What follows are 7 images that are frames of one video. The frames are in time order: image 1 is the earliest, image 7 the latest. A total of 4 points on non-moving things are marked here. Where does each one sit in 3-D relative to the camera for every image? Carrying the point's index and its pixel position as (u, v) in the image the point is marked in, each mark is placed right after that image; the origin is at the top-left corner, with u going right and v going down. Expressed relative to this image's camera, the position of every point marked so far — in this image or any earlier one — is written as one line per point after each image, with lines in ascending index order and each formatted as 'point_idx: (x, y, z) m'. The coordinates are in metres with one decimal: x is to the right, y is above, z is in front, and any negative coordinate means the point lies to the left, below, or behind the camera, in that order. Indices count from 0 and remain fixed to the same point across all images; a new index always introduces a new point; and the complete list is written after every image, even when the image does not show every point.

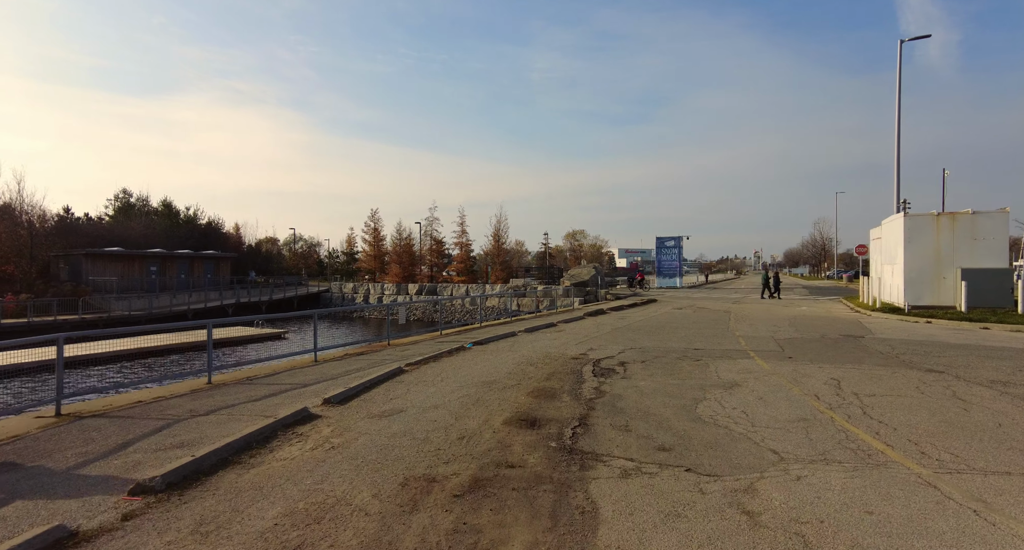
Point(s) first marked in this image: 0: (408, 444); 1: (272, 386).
0: (-1.0, -1.7, +5.4) m
1: (-4.0, -1.9, +9.1) m
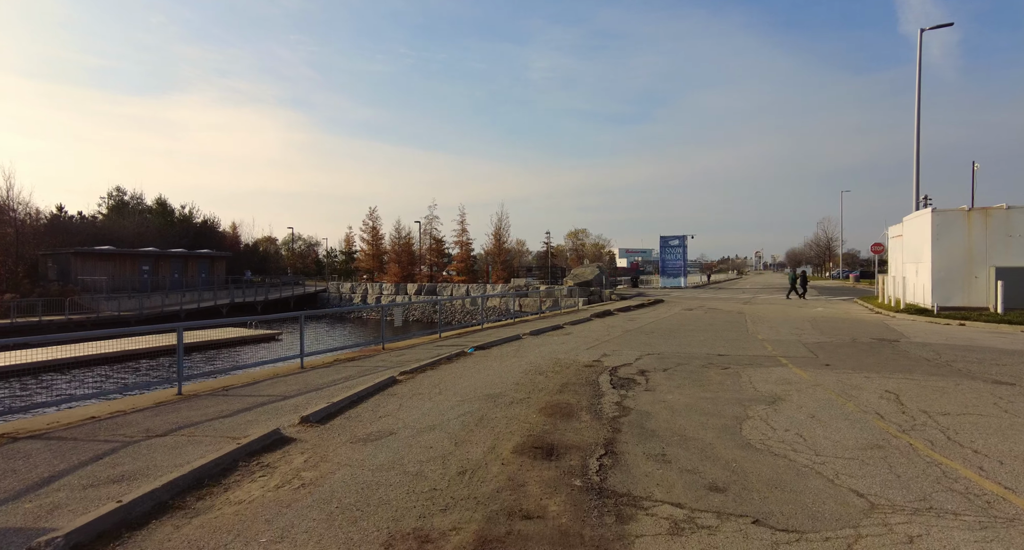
0: (-0.9, -1.7, +4.3) m
1: (-3.9, -1.8, +8.0) m
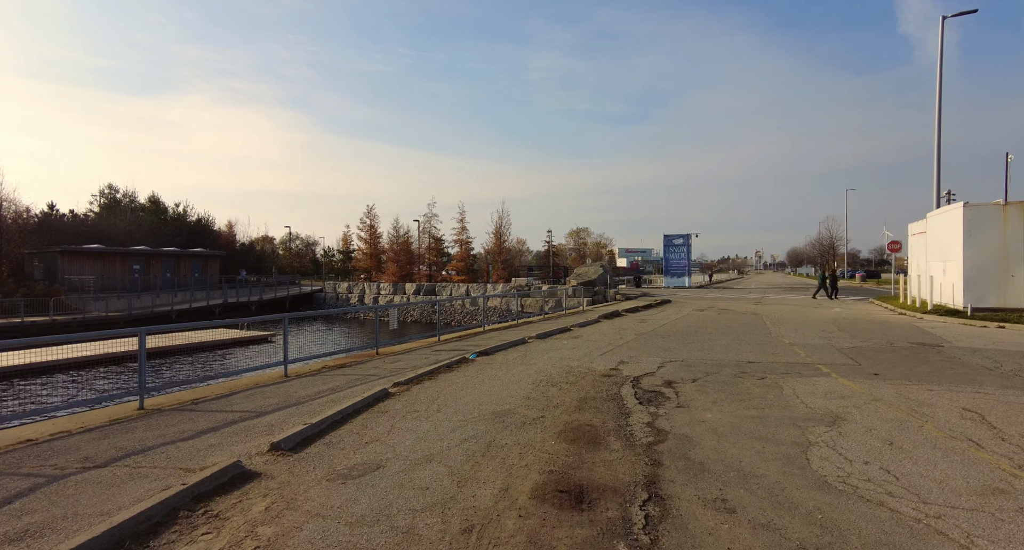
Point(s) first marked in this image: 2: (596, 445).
0: (-0.8, -1.6, +3.3) m
1: (-3.8, -1.8, +7.0) m
2: (+0.8, -1.6, +5.0) m
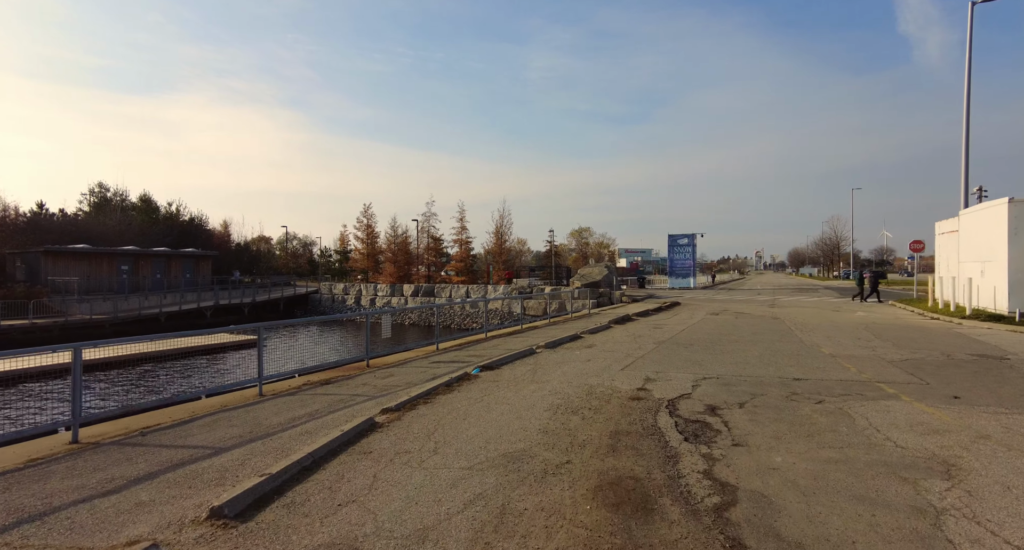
0: (-0.7, -1.7, +2.0) m
1: (-3.7, -1.8, +5.7) m
2: (+0.9, -1.6, +3.7) m
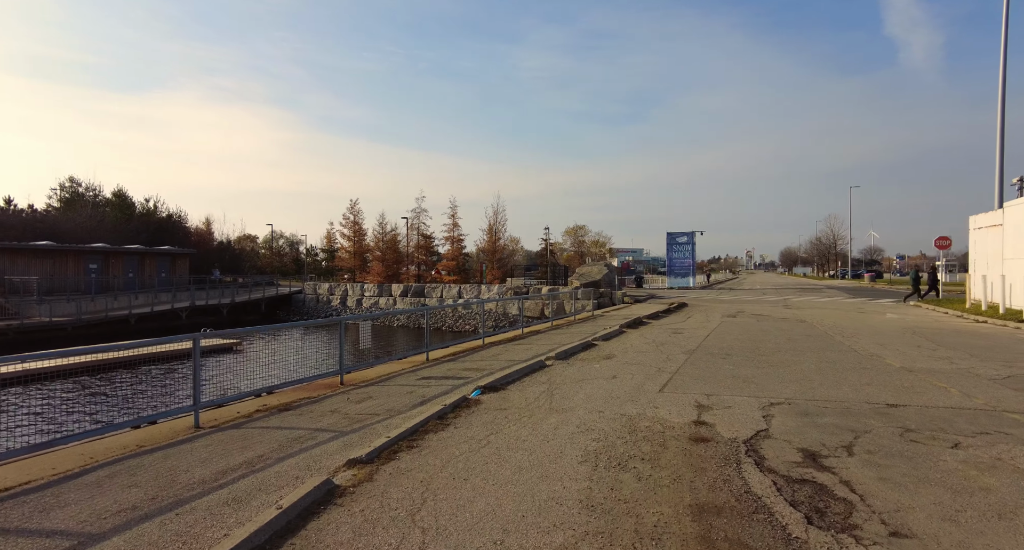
0: (-0.4, -1.6, 0.0) m
1: (-3.5, -1.8, +3.7) m
2: (+1.2, -1.6, +1.8) m
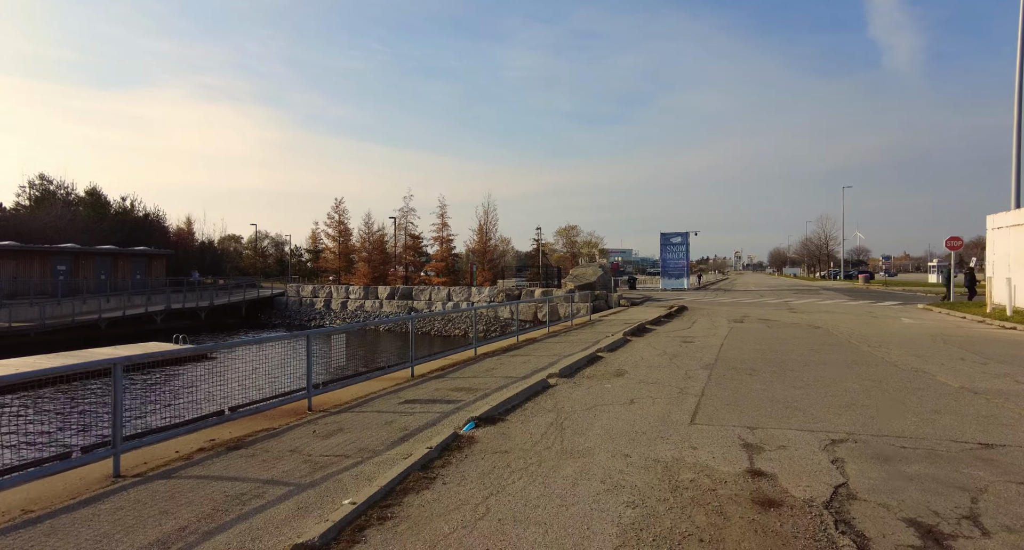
0: (-0.2, -1.7, -1.3) m
1: (-3.4, -1.9, +2.3) m
2: (+1.3, -1.7, +0.5) m
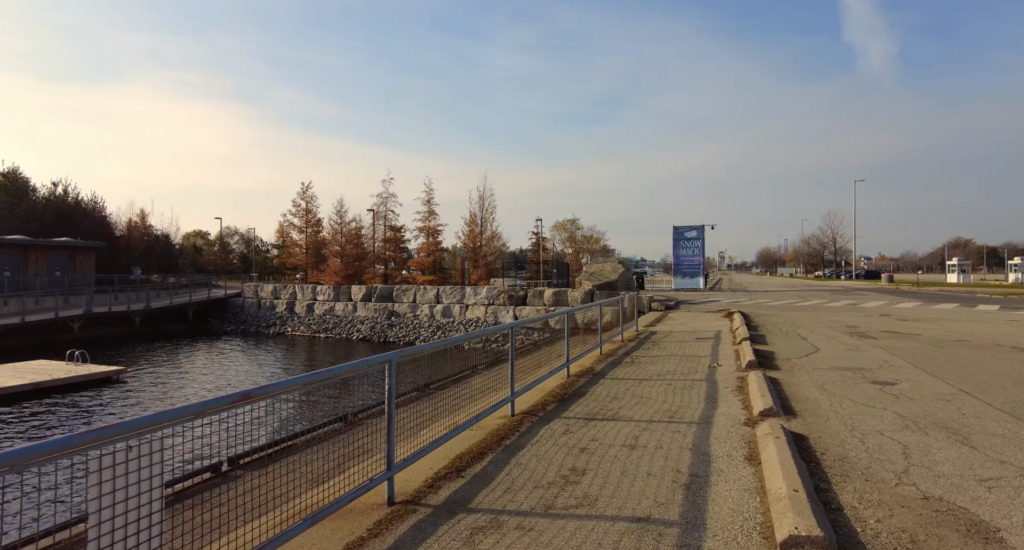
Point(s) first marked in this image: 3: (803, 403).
0: (+1.1, -1.6, -7.3) m
1: (-2.1, -1.7, -3.9) m
2: (+2.6, -1.5, -5.5) m
3: (+3.7, -1.5, +6.5) m
